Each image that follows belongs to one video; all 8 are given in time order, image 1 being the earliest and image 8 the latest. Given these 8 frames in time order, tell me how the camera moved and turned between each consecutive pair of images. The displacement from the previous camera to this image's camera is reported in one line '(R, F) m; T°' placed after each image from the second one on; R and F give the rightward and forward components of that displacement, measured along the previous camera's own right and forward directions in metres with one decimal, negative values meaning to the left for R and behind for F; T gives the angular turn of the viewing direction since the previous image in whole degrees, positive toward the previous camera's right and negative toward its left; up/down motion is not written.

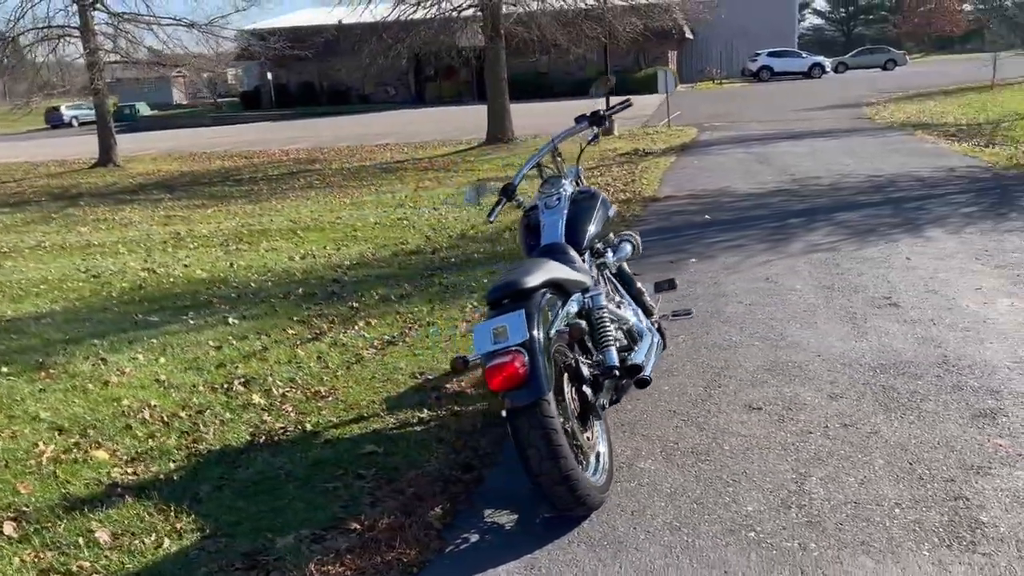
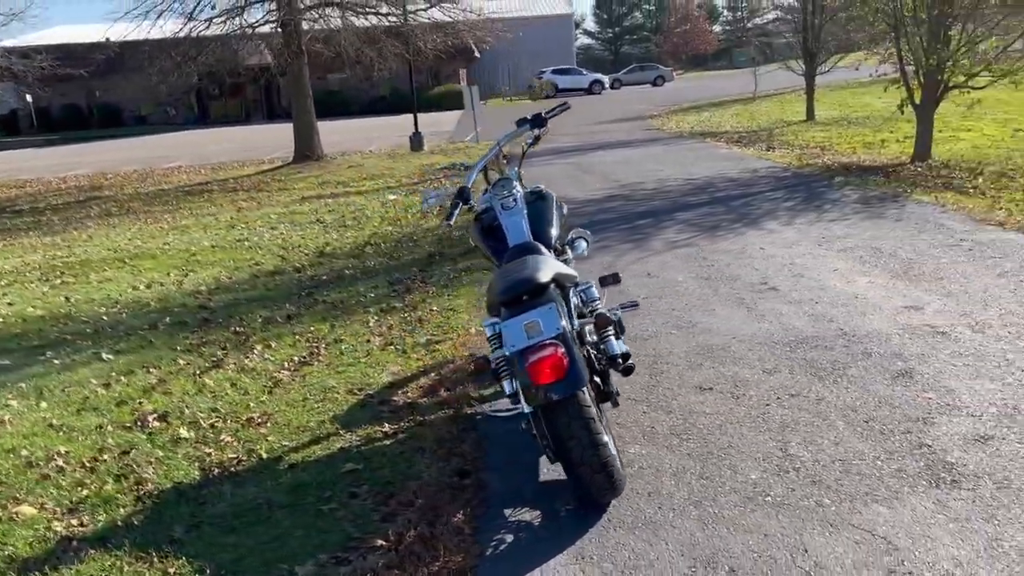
(-0.9, +0.1) m; +13°
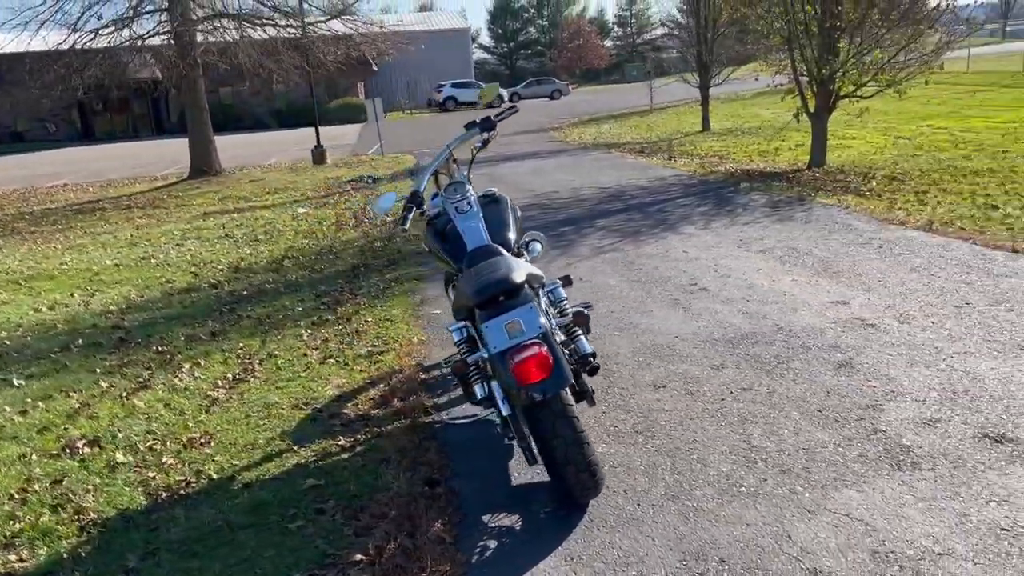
(-0.3, +0.1) m; +7°
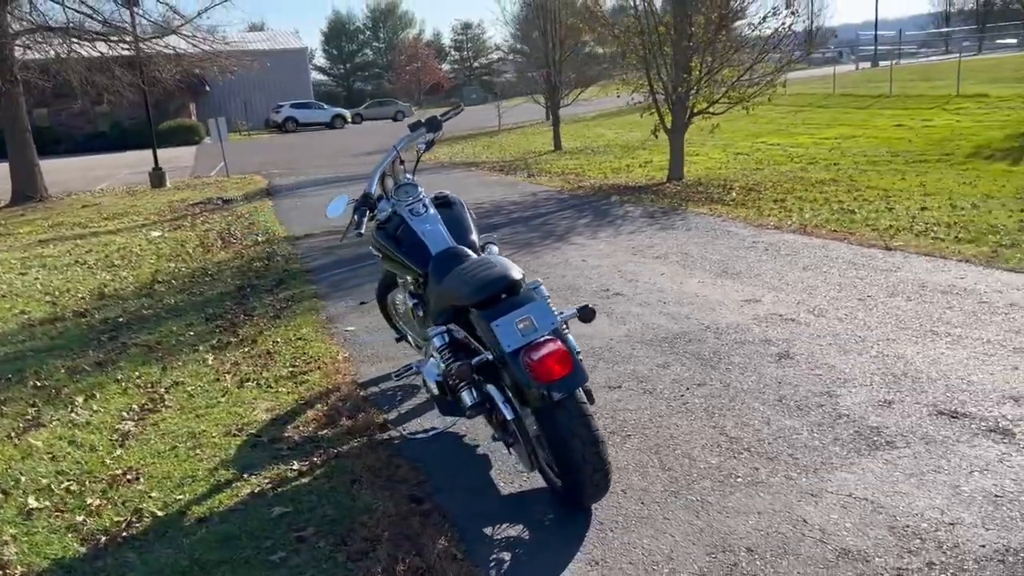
(-0.6, +0.2) m; +10°
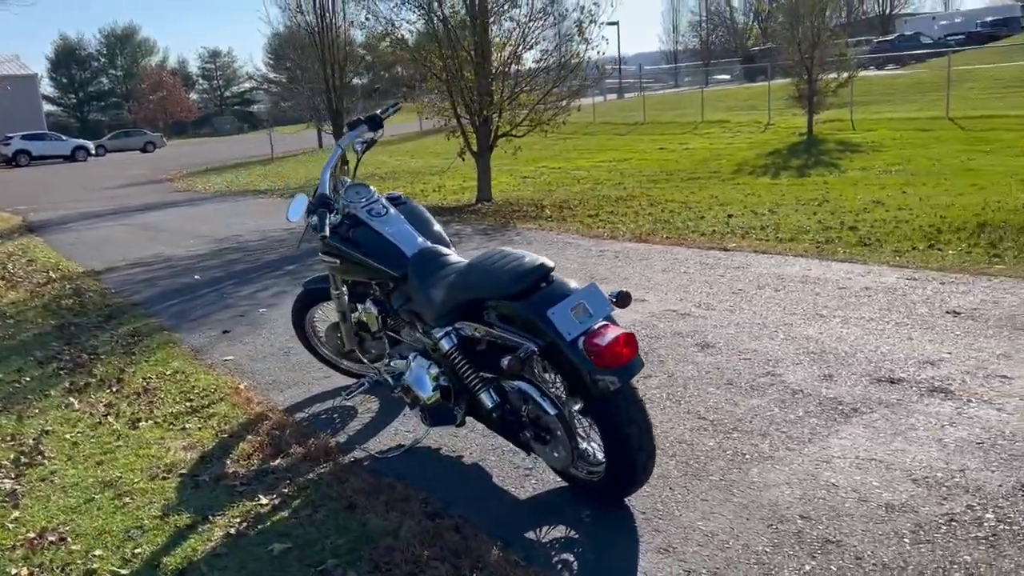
(-1.0, +0.3) m; +15°
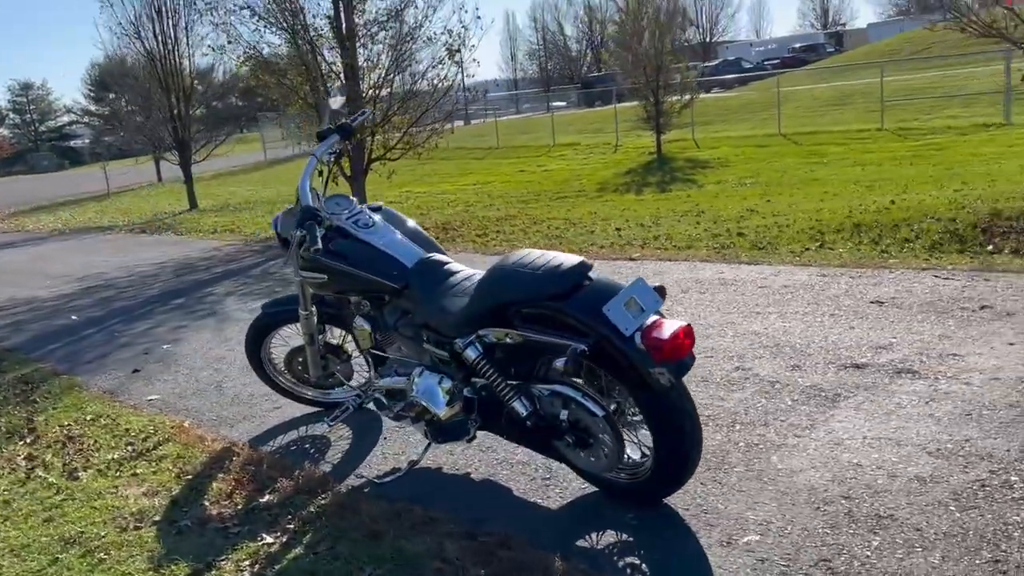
(-0.7, +0.2) m; +10°
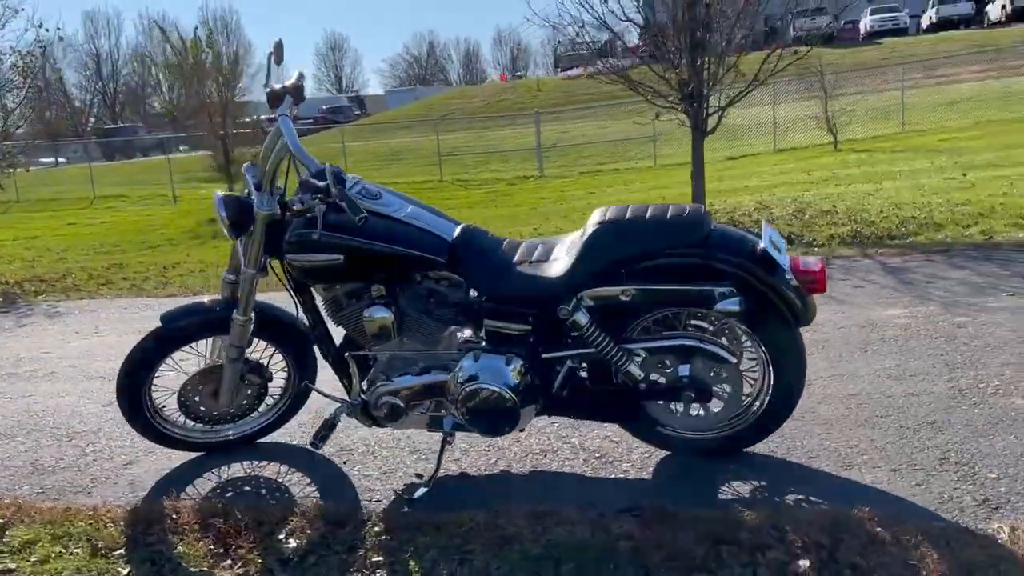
(-2.0, +0.9) m; +31°
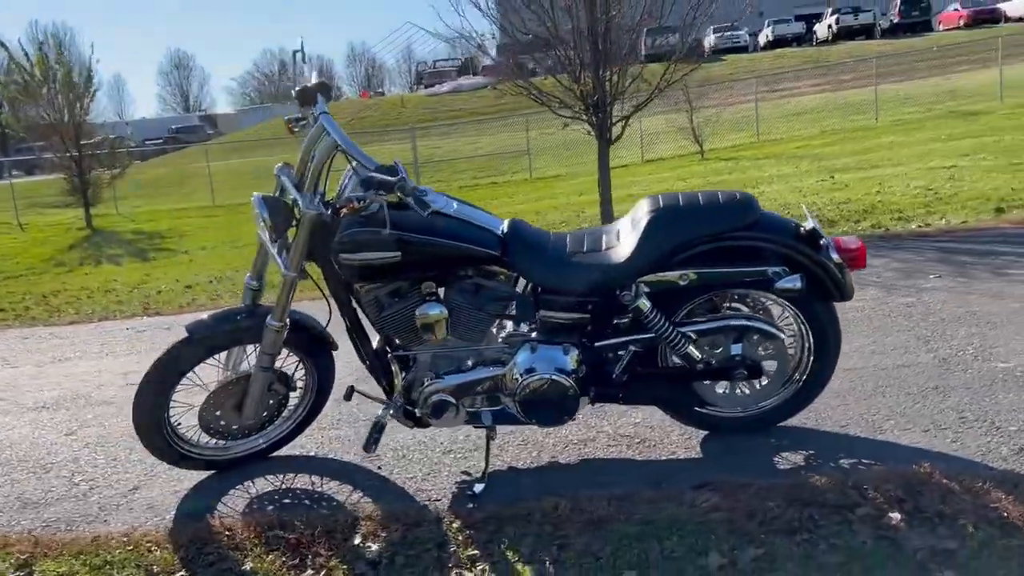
(-0.7, 0.0) m; +9°
